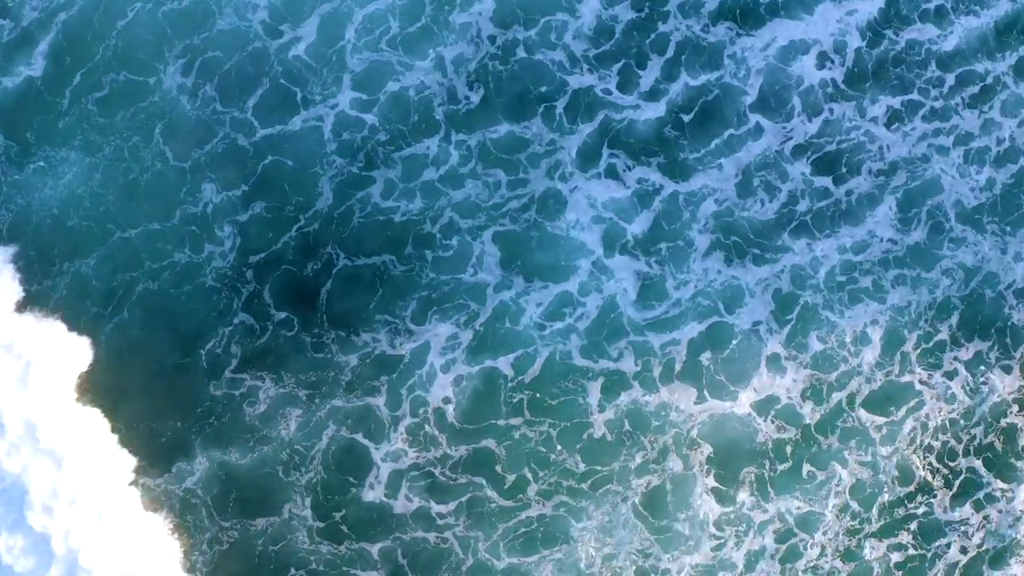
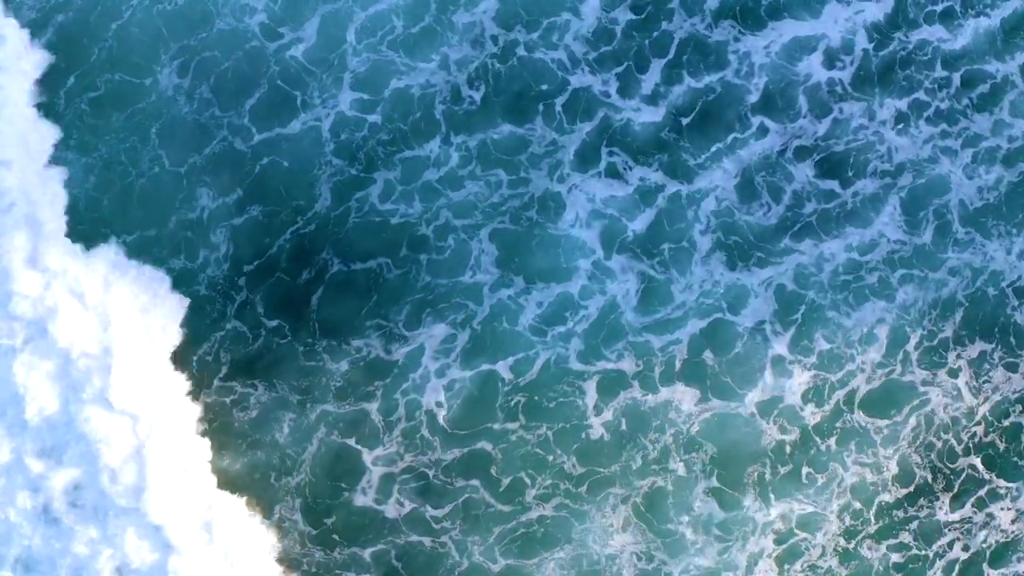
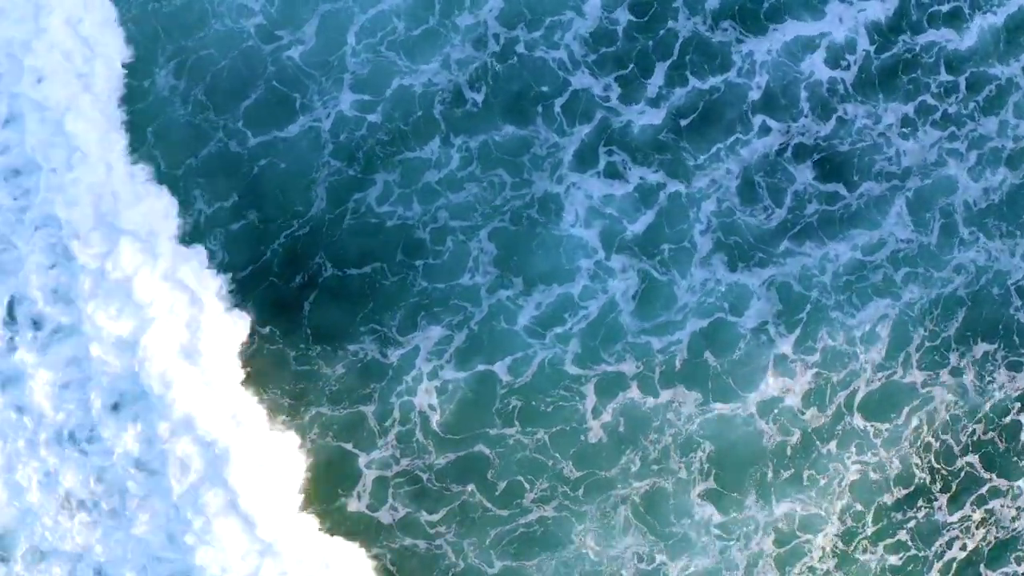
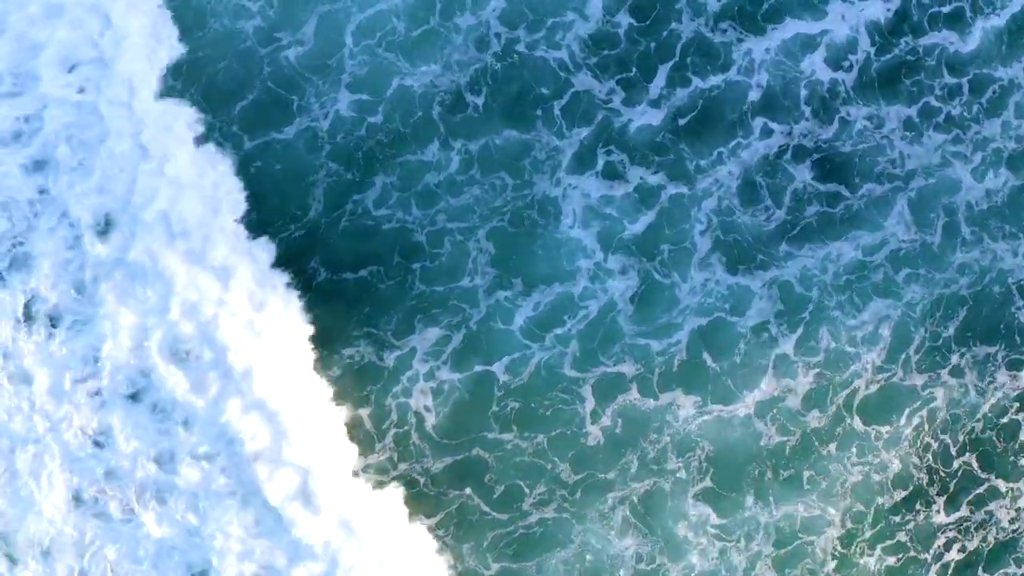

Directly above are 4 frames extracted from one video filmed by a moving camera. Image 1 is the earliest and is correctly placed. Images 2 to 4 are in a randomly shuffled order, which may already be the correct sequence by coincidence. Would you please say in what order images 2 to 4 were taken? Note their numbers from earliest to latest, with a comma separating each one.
2, 3, 4
